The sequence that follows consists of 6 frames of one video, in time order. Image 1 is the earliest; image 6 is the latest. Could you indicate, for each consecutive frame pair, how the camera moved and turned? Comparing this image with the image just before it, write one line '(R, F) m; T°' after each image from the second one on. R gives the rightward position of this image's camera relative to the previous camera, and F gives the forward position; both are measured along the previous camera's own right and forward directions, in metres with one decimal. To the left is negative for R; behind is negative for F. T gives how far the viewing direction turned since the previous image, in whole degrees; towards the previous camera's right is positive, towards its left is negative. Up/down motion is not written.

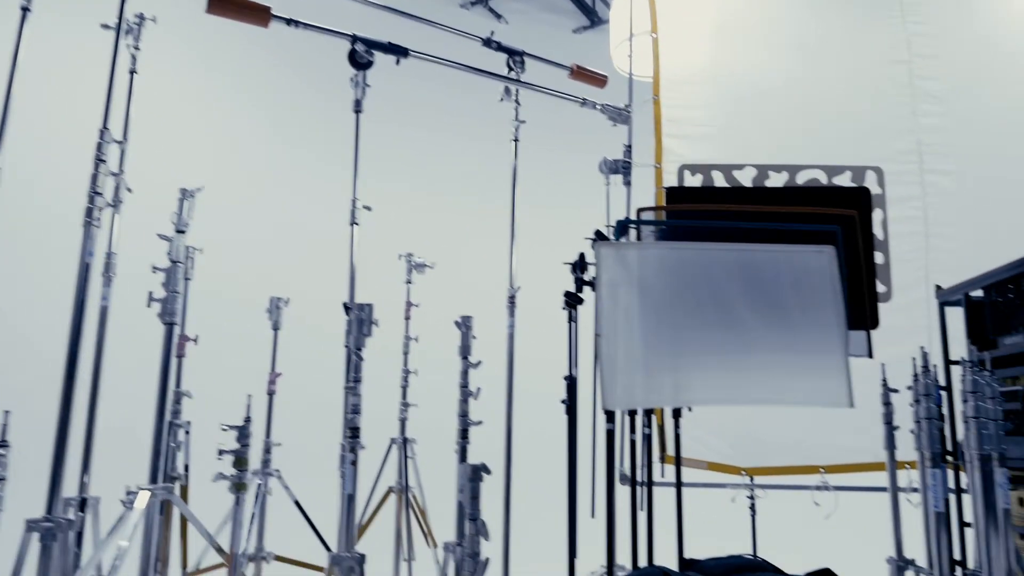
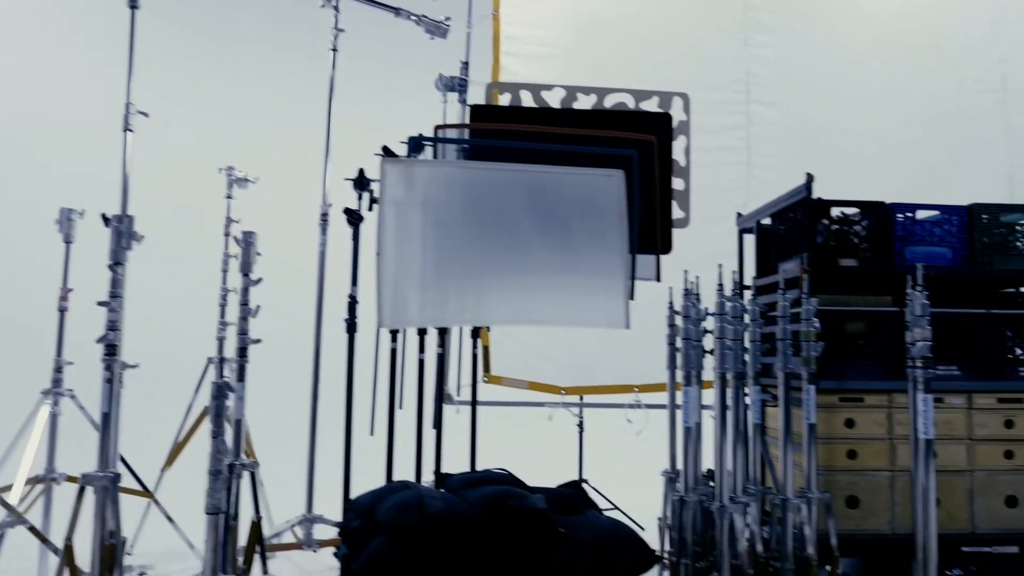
(+0.4, 0.0) m; +6°
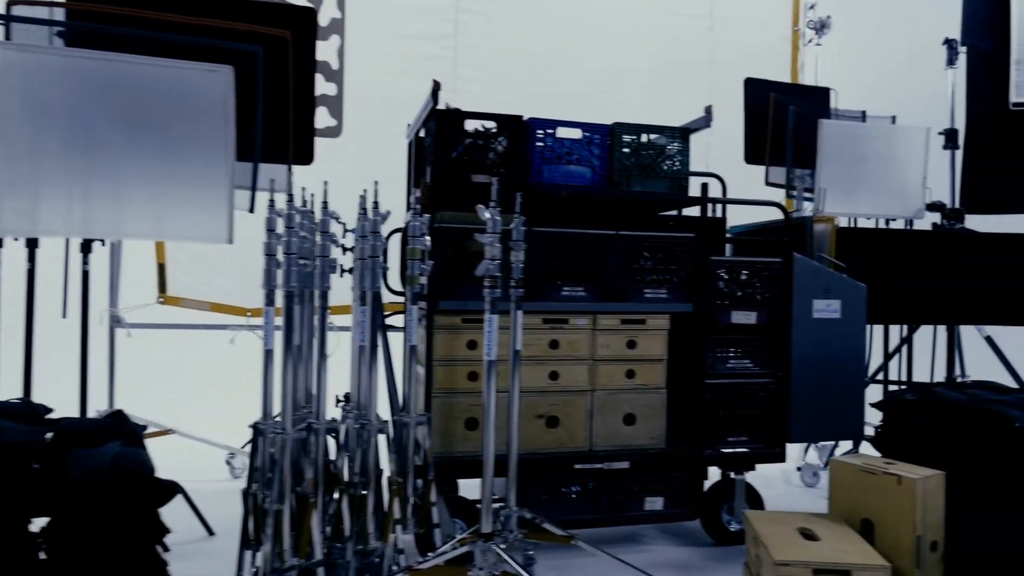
(+0.7, +0.1) m; +10°
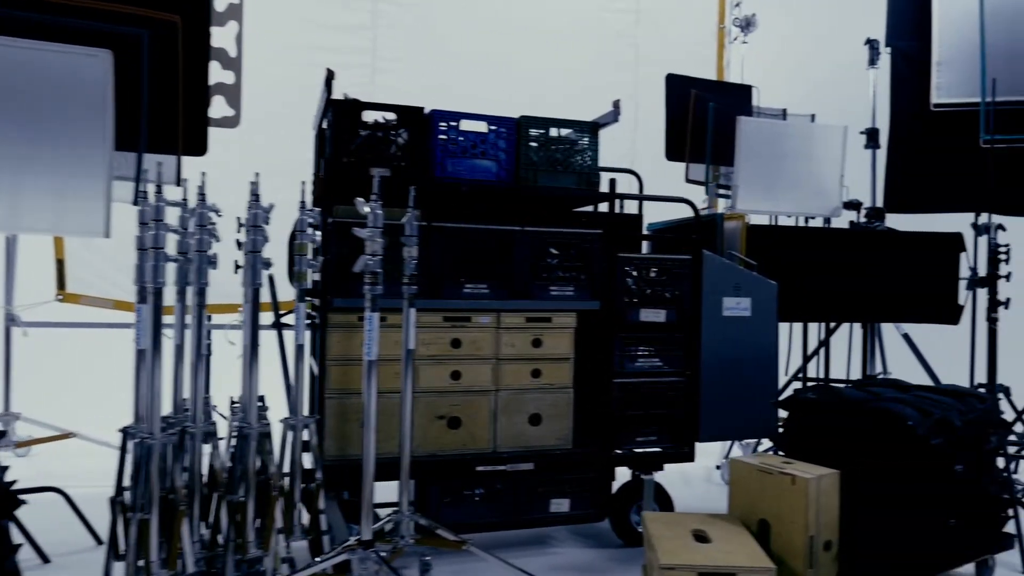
(+0.2, +0.1) m; +3°
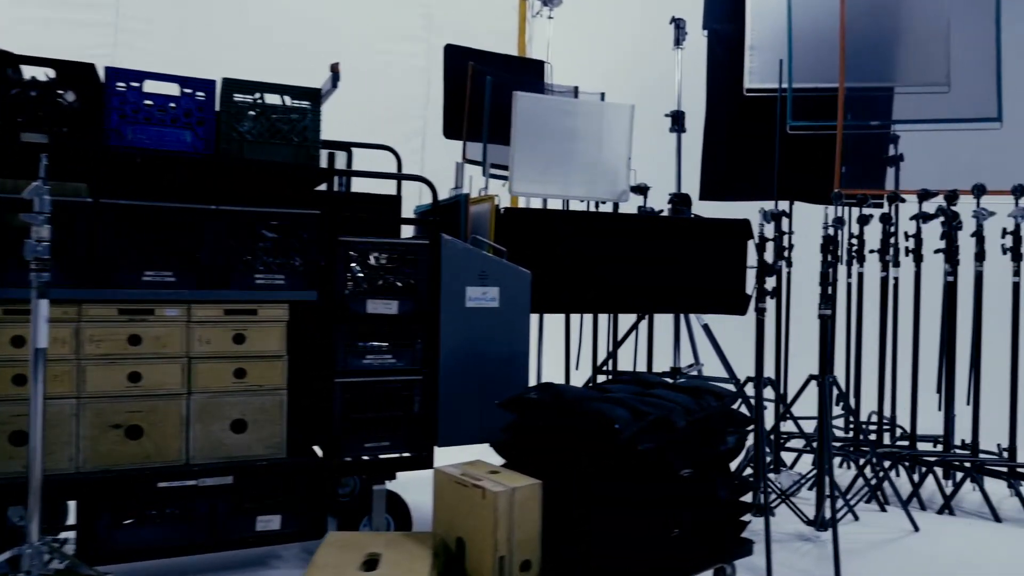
(+0.6, +0.2) m; +6°
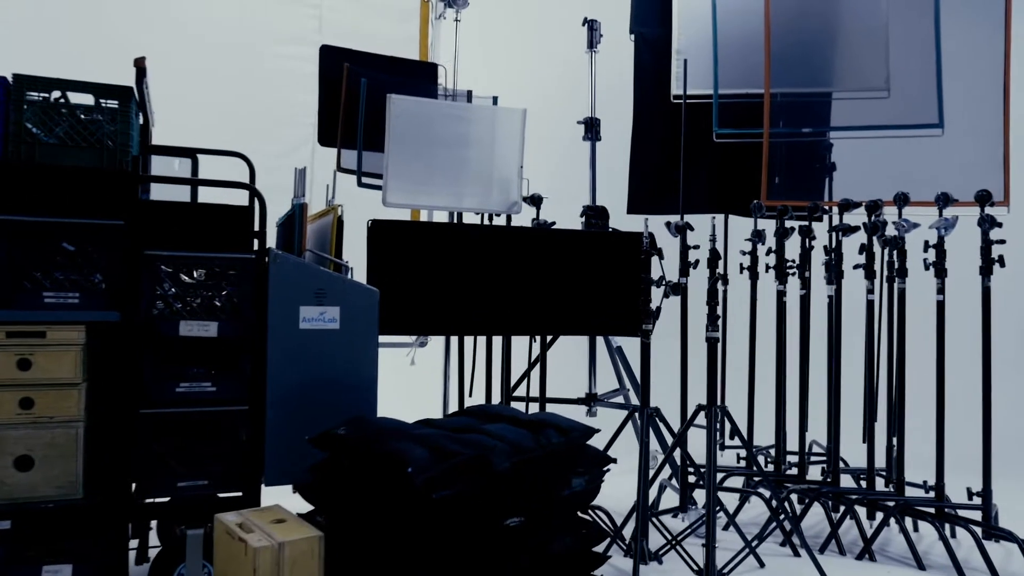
(+0.5, +0.2) m; -1°
